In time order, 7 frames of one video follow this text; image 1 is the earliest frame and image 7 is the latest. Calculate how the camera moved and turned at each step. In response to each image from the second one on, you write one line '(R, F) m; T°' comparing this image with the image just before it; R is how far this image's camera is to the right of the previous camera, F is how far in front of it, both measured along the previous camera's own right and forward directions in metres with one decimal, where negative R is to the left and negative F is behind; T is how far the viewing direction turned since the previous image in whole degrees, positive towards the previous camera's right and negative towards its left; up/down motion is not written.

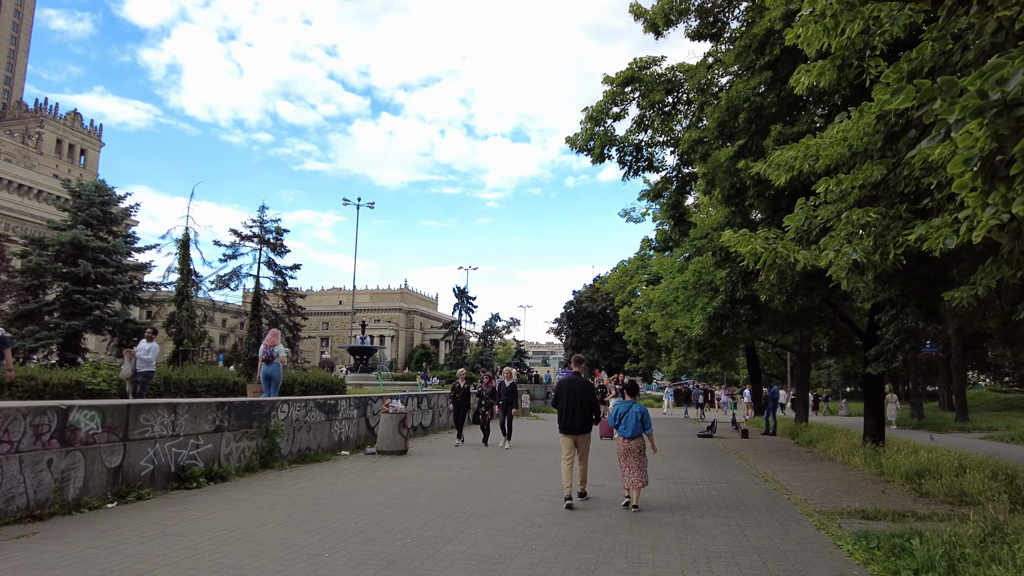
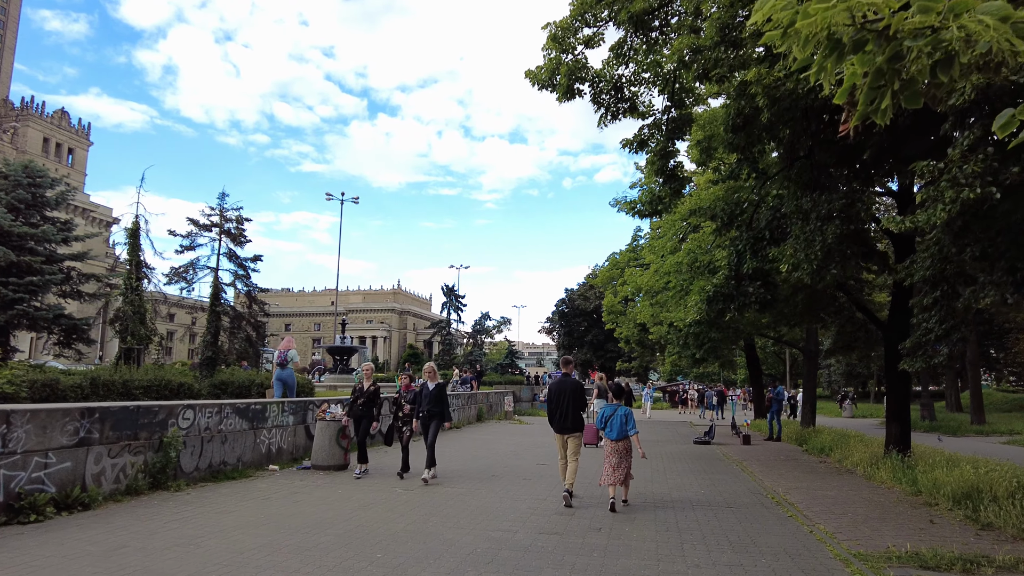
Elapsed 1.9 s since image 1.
(+0.6, +2.2) m; 0°
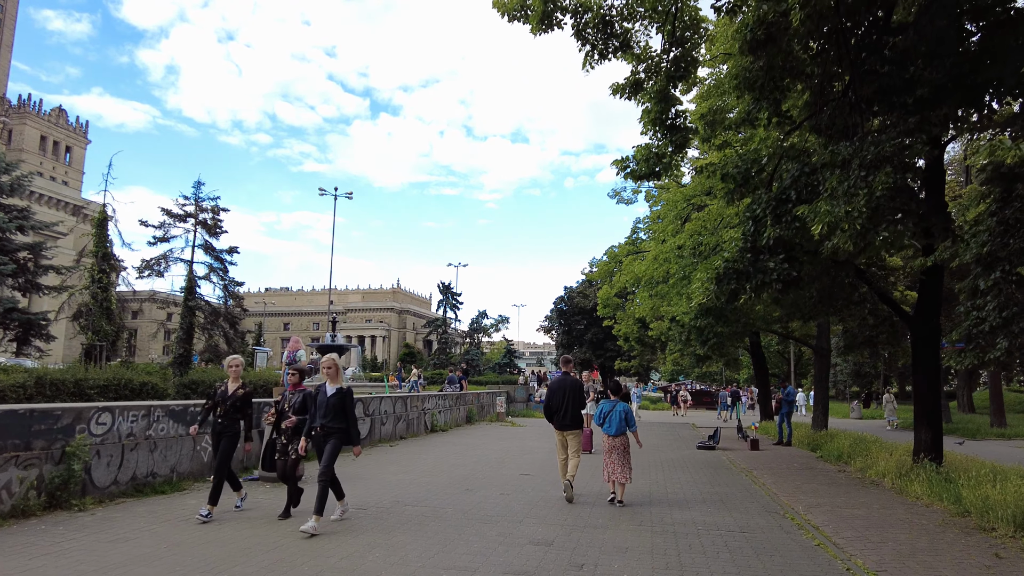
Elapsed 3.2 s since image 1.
(+0.4, +1.5) m; 0°
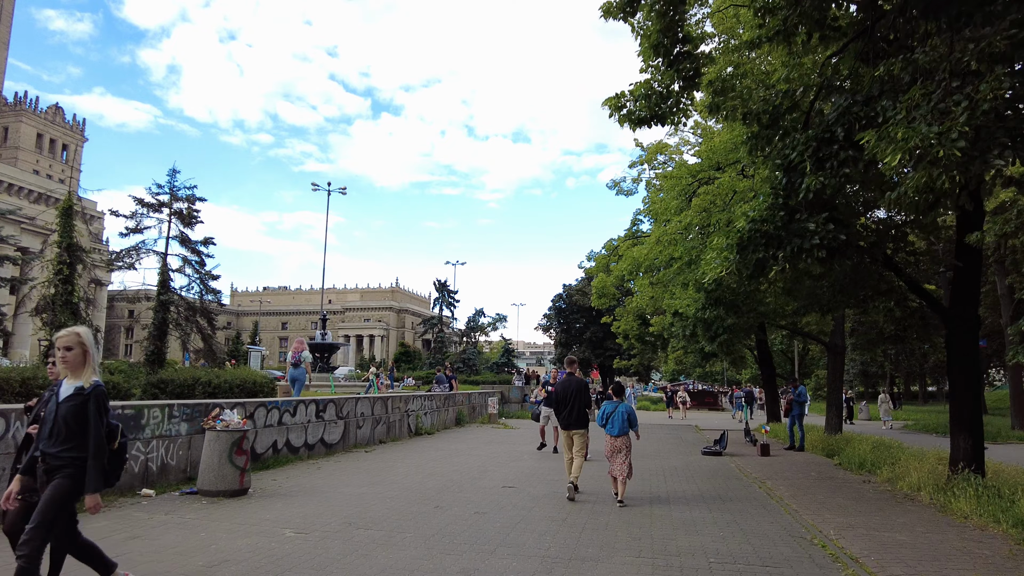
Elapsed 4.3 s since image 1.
(+0.3, +1.4) m; 0°
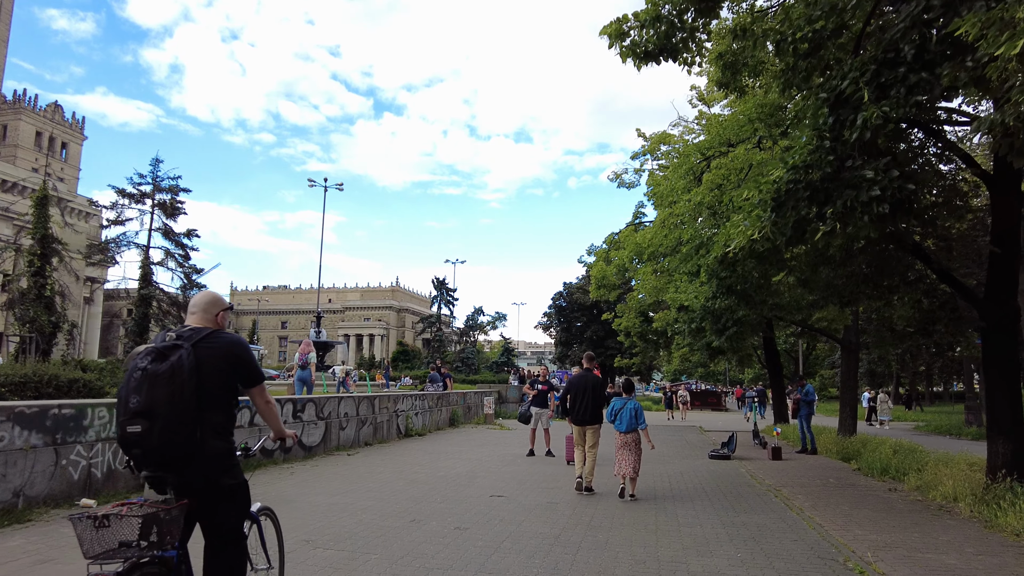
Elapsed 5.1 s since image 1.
(+0.2, +1.0) m; 0°
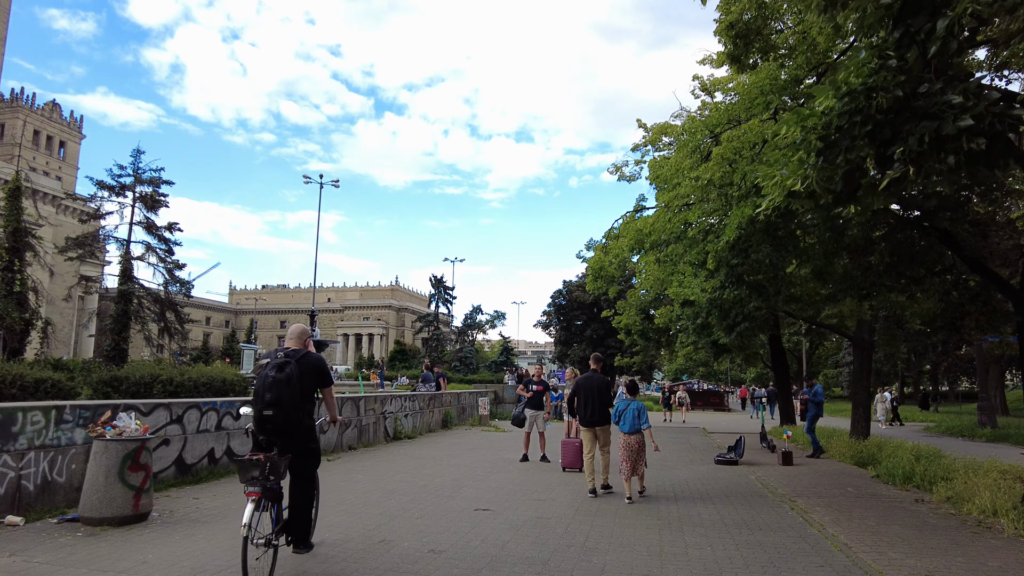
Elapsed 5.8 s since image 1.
(+0.2, +0.9) m; 0°
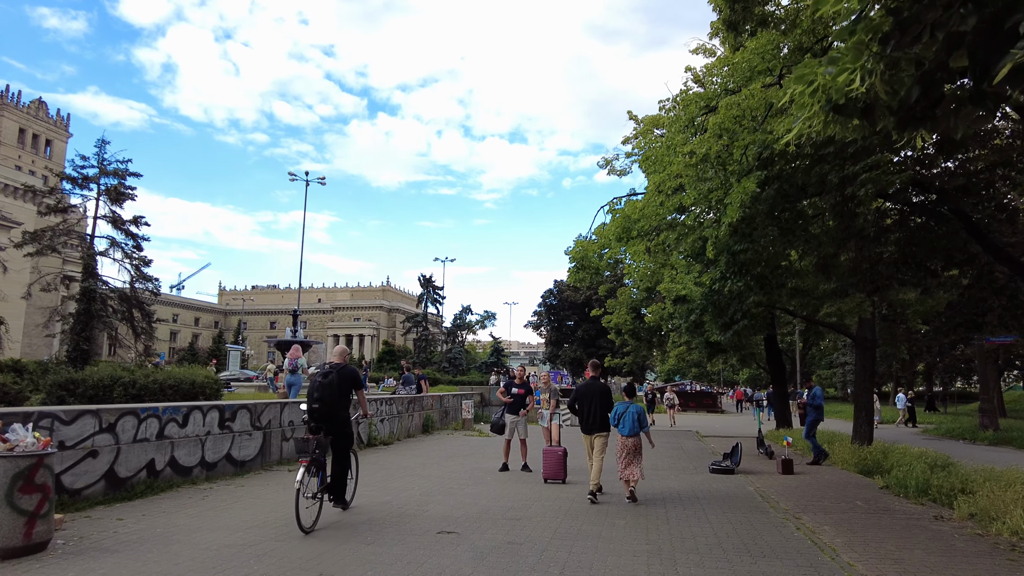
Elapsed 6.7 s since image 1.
(+0.3, +1.0) m; +1°
